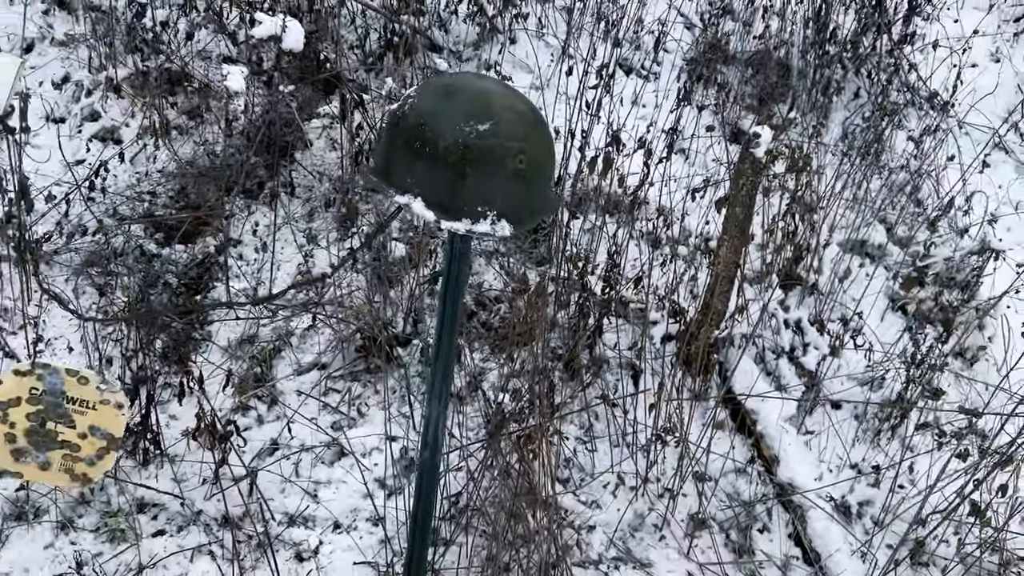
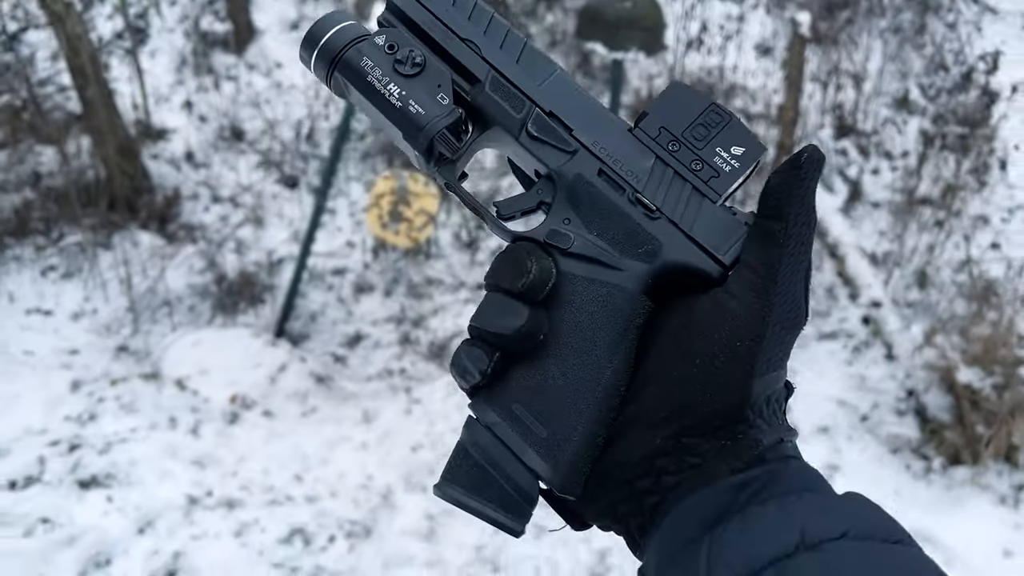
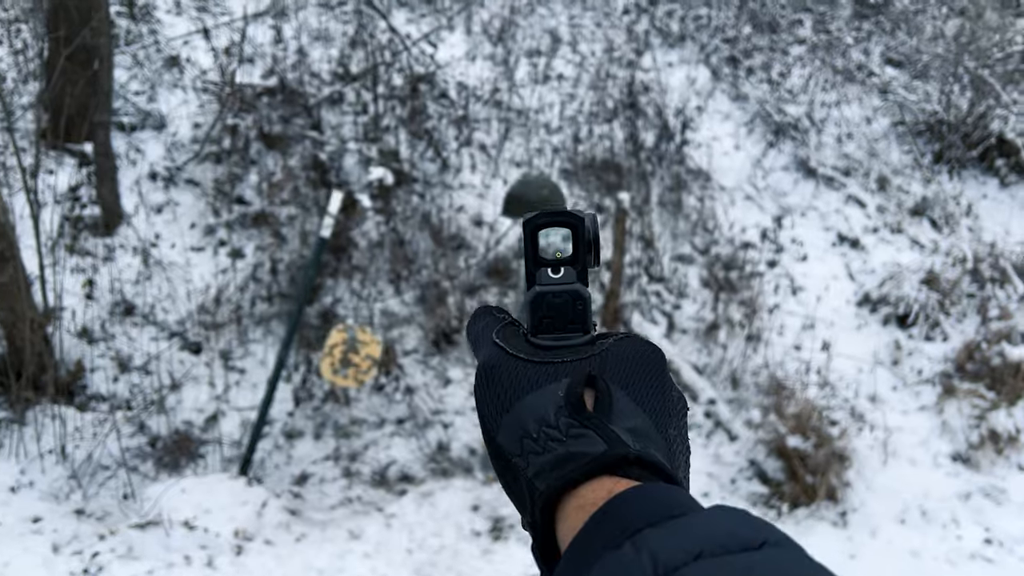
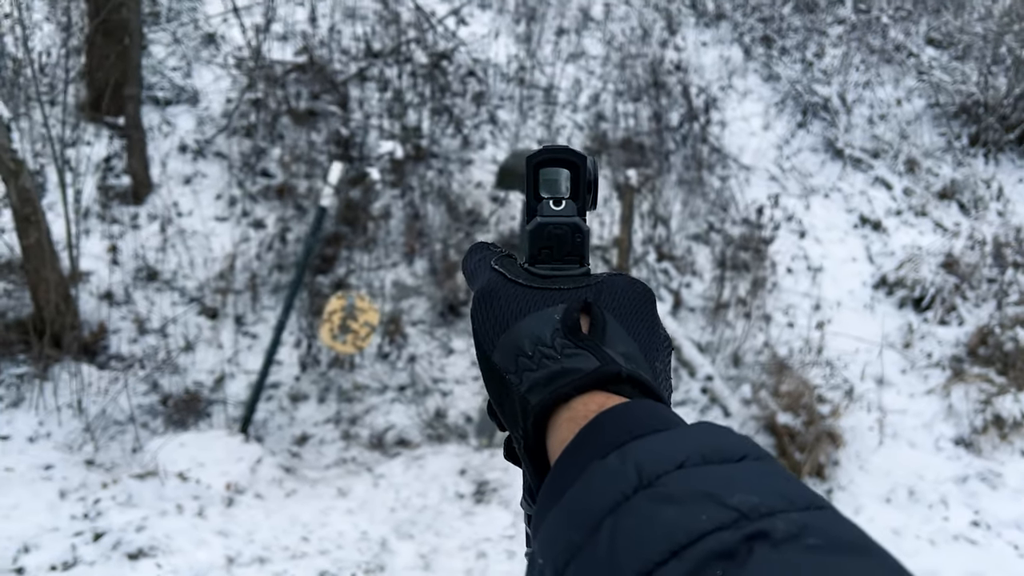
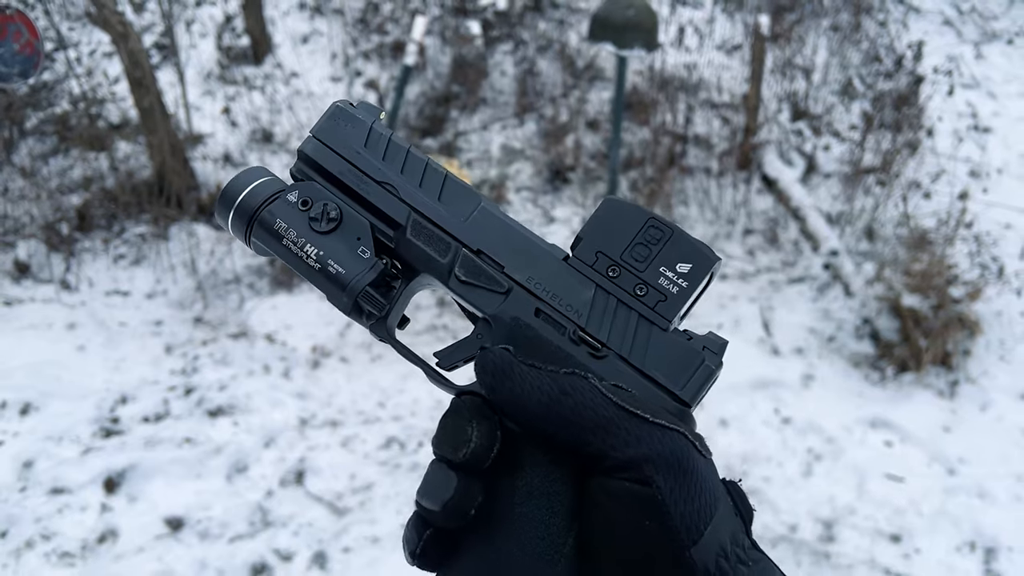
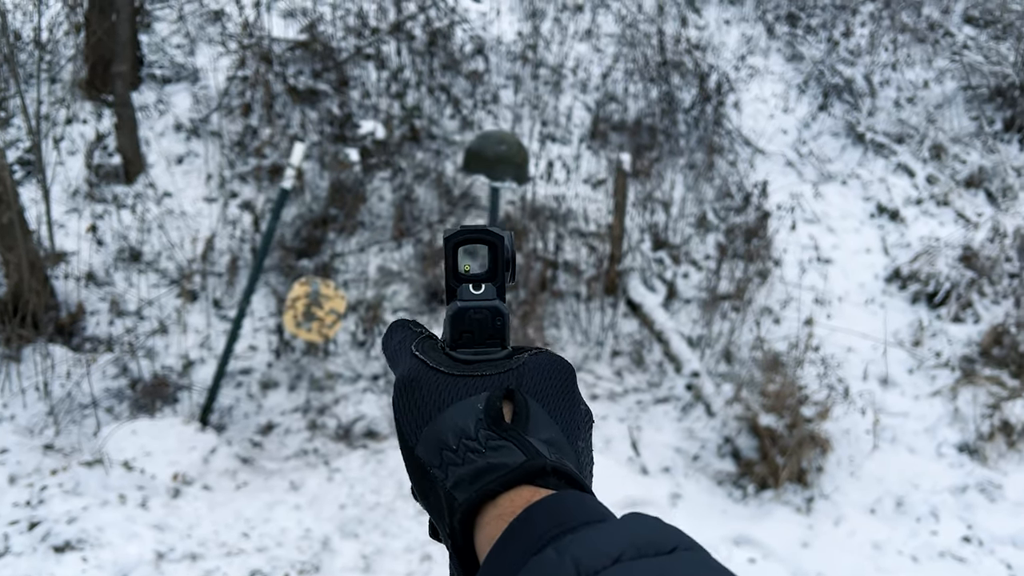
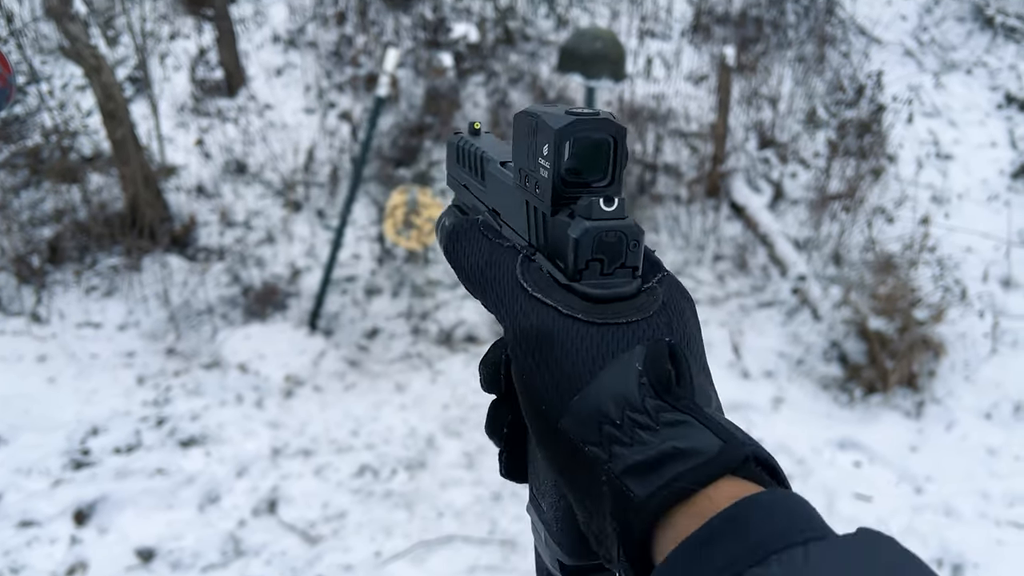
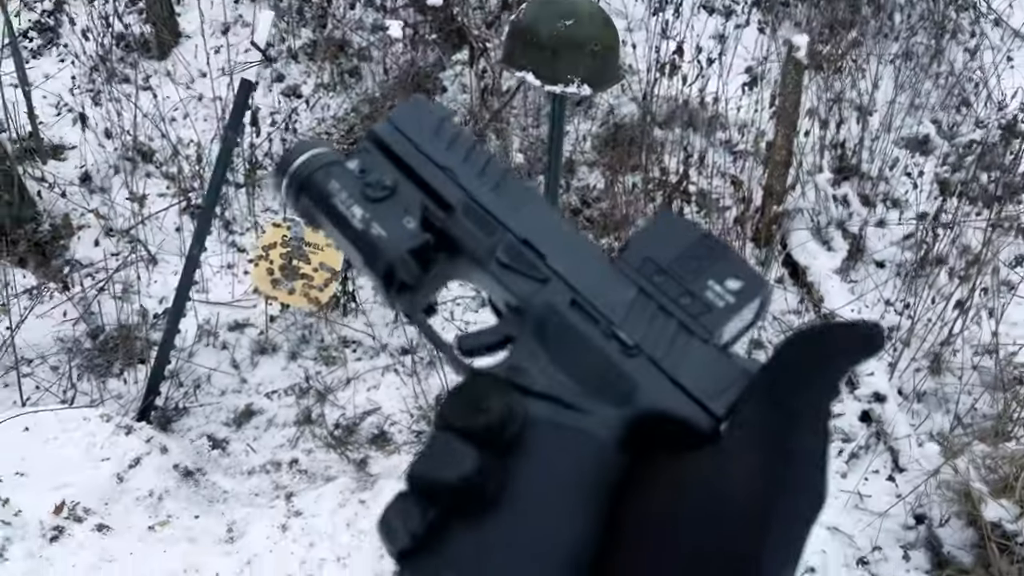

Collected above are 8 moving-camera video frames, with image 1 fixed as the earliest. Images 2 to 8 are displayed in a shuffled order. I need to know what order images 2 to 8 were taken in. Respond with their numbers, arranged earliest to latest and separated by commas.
8, 2, 5, 7, 6, 4, 3
